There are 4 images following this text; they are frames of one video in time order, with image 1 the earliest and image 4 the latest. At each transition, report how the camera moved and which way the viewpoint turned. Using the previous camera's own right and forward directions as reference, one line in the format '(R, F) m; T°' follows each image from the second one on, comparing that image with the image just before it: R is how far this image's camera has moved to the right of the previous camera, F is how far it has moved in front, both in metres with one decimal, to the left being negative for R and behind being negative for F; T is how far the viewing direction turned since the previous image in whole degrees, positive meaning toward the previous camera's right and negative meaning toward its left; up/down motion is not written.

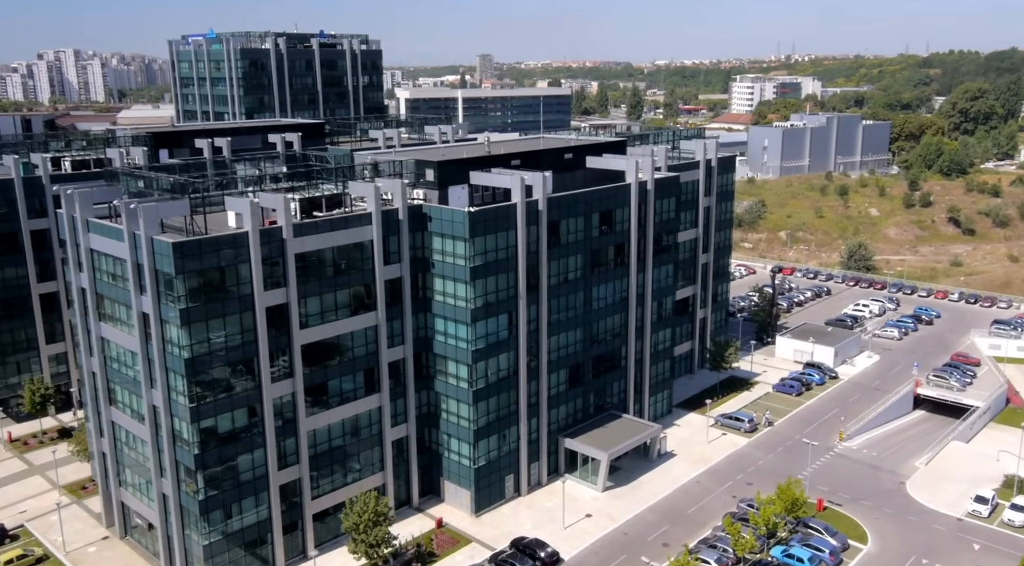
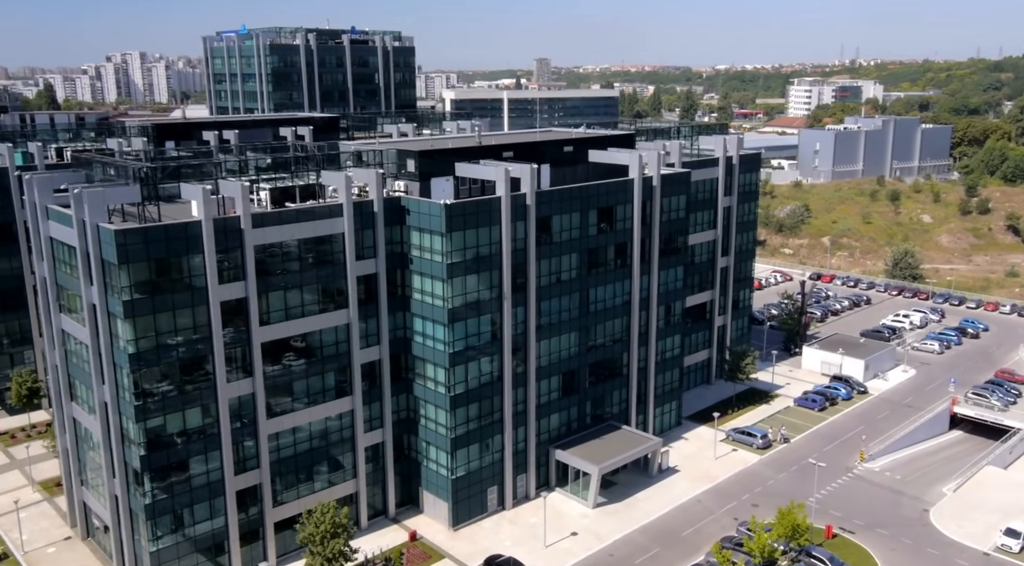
(+4.7, +4.2) m; -4°
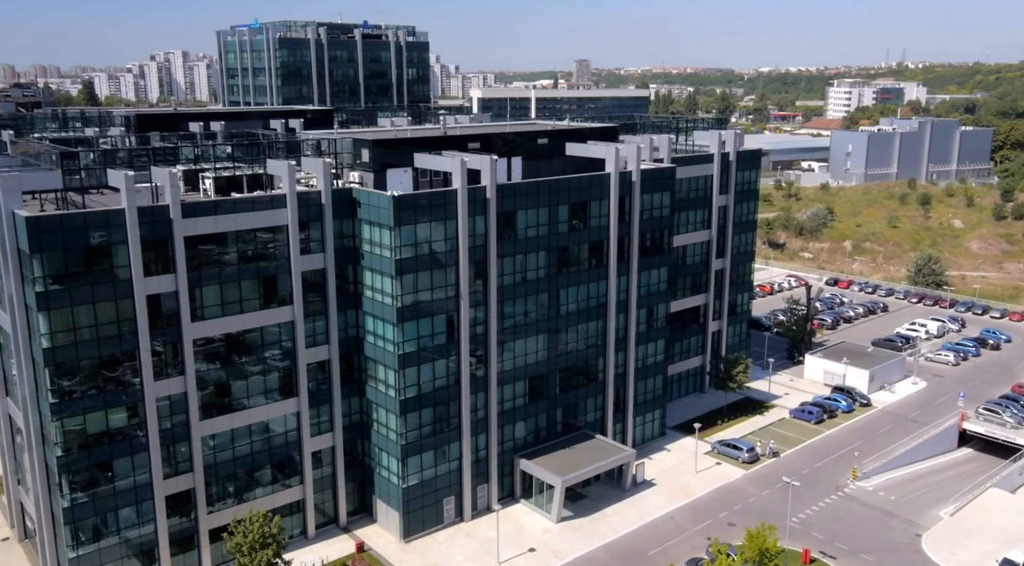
(+5.0, +3.6) m; -3°
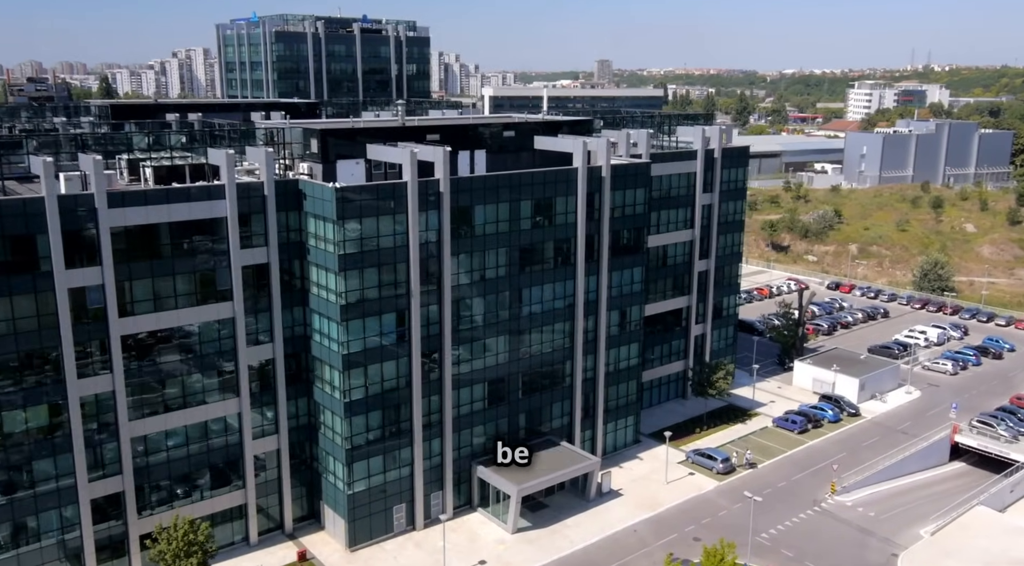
(+3.9, +2.8) m; -1°
